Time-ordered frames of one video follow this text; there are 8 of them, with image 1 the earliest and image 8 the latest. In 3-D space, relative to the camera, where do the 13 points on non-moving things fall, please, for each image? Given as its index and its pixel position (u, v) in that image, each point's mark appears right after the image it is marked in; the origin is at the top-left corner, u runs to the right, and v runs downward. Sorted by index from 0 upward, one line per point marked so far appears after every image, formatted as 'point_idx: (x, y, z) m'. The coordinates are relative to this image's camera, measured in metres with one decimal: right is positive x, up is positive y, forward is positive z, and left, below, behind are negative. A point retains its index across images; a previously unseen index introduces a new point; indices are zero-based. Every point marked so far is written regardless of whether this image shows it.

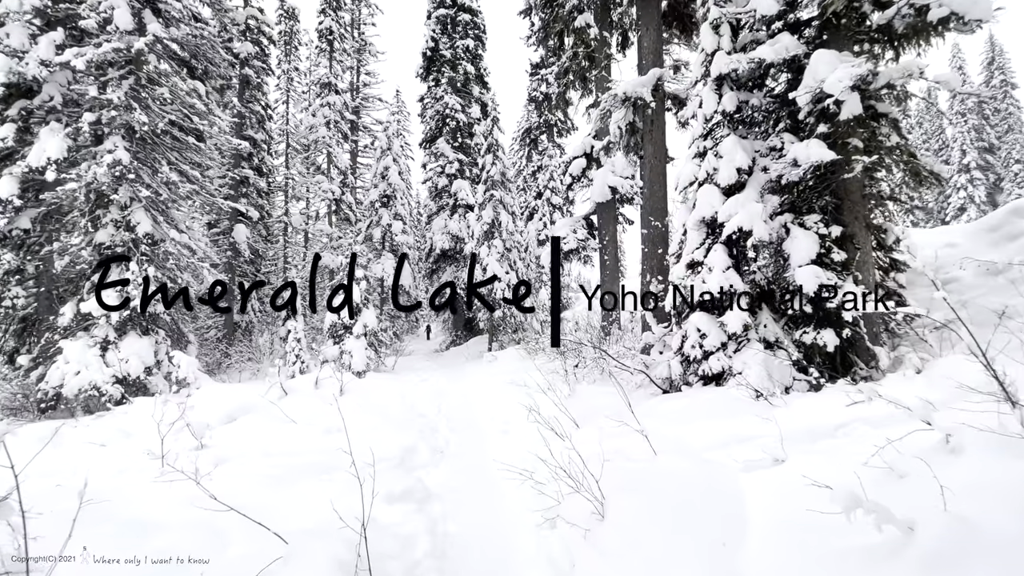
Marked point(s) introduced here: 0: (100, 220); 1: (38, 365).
0: (-7.9, +1.3, +9.7) m
1: (-9.1, -1.5, +9.5) m
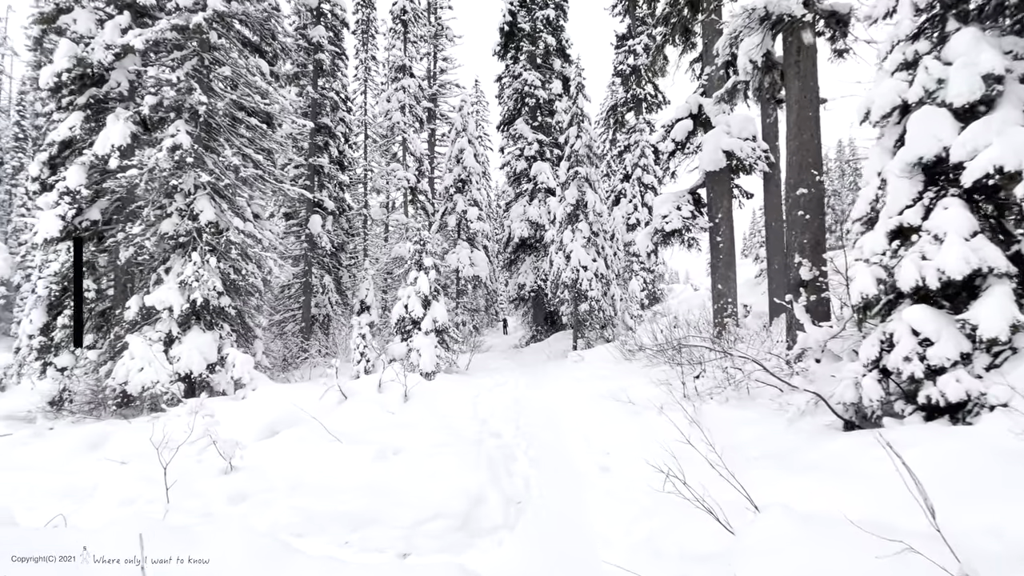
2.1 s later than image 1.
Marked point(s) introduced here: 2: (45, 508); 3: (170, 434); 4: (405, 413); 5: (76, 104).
0: (-6.4, +1.4, +9.2) m
1: (-7.5, -1.3, +9.2) m
2: (-4.0, -1.9, +4.4) m
3: (-3.7, -1.6, +5.4) m
4: (-1.4, -1.6, +6.6) m
5: (-8.2, +3.5, +9.3) m
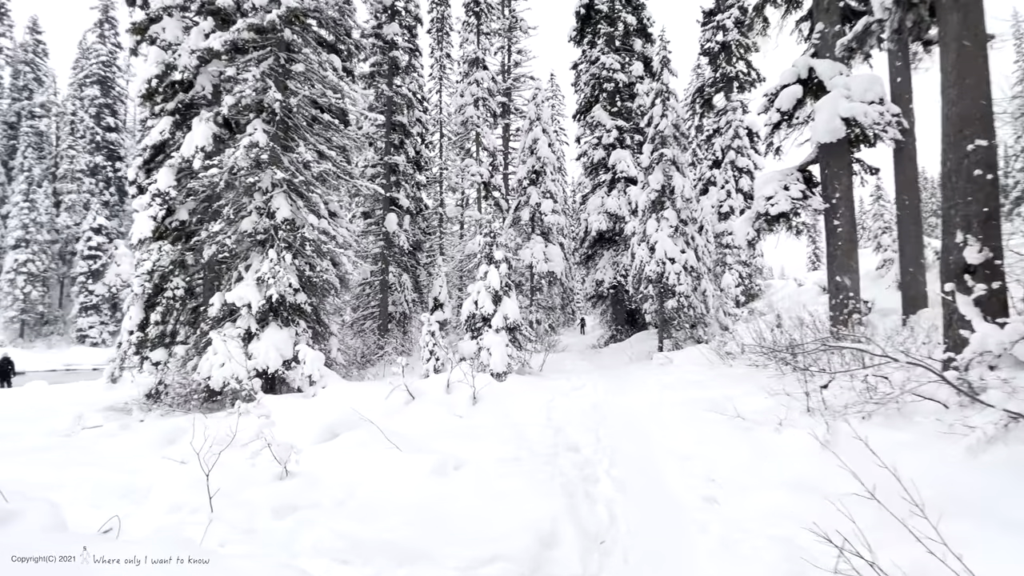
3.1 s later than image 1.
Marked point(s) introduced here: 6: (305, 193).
0: (-5.0, +1.5, +9.3) m
1: (-6.1, -1.3, +9.6) m
2: (-3.4, -1.9, +4.3) m
3: (-2.9, -1.5, +5.2) m
4: (-0.5, -1.6, +6.0) m
5: (-6.8, +3.5, +9.7) m
6: (-4.1, +1.9, +10.0) m
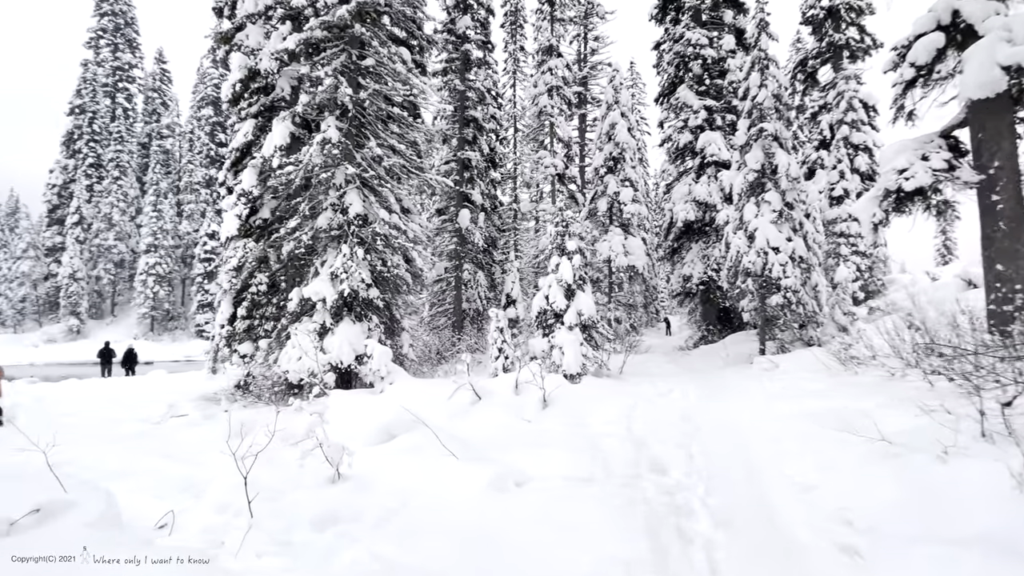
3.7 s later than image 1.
0: (-3.6, +1.6, +9.4) m
1: (-4.7, -1.2, +9.8) m
2: (-2.8, -1.8, +4.1) m
3: (-2.2, -1.4, +5.0) m
4: (+0.3, -1.5, +5.4) m
5: (-5.3, +3.6, +10.1) m
6: (-2.7, +2.0, +9.9) m
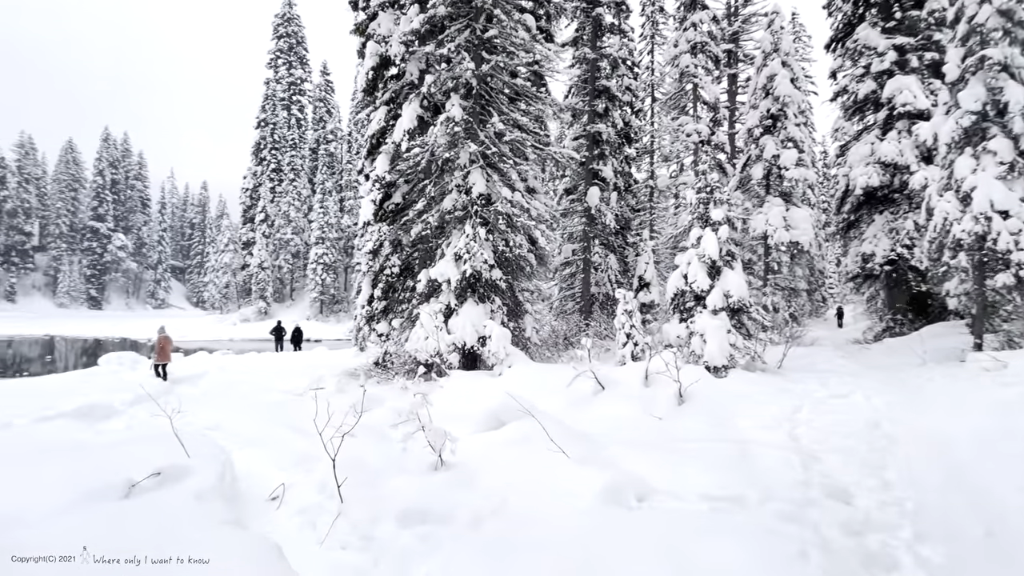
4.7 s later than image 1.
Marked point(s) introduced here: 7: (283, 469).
0: (-1.2, +1.9, +9.3) m
1: (-2.2, -0.8, +10.1) m
2: (-1.9, -1.5, +4.2) m
3: (-1.1, -1.2, +4.8) m
4: (+1.5, -1.2, +4.5) m
5: (-2.7, +4.0, +10.4) m
6: (-0.2, +2.3, +9.6) m
7: (-2.0, -1.5, +4.2) m
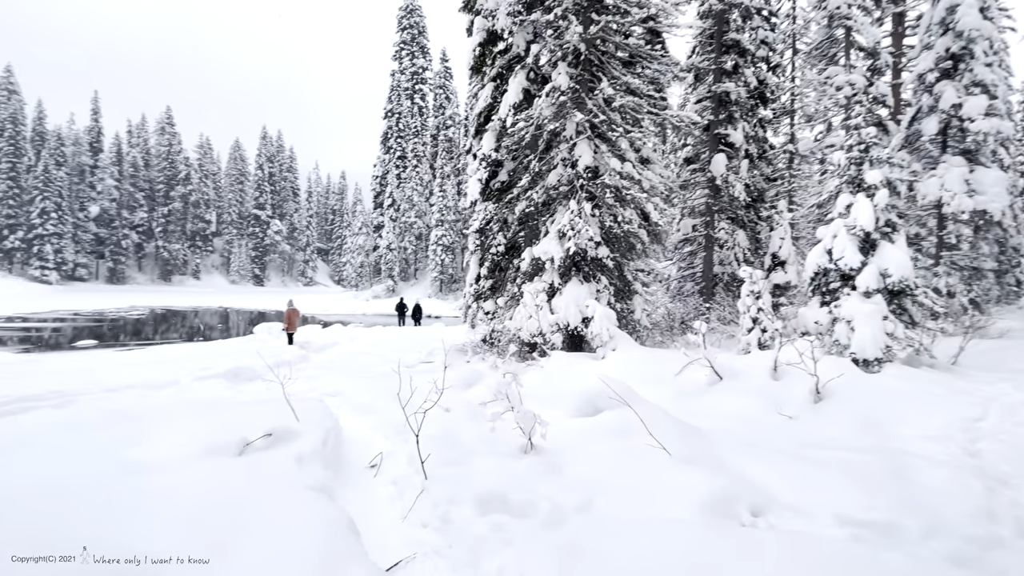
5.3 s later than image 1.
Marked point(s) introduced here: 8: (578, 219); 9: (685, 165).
0: (+0.7, +2.3, +9.0) m
1: (0.0, -0.4, +10.1) m
2: (-1.1, -1.3, +4.2) m
3: (-0.2, -1.0, +4.7) m
4: (+2.3, -1.0, +3.8) m
5: (-0.5, +4.4, +10.3) m
6: (+1.8, +2.7, +9.0) m
7: (-1.2, -1.3, +4.3) m
8: (+1.1, +1.1, +8.2) m
9: (+4.9, +3.4, +14.0) m
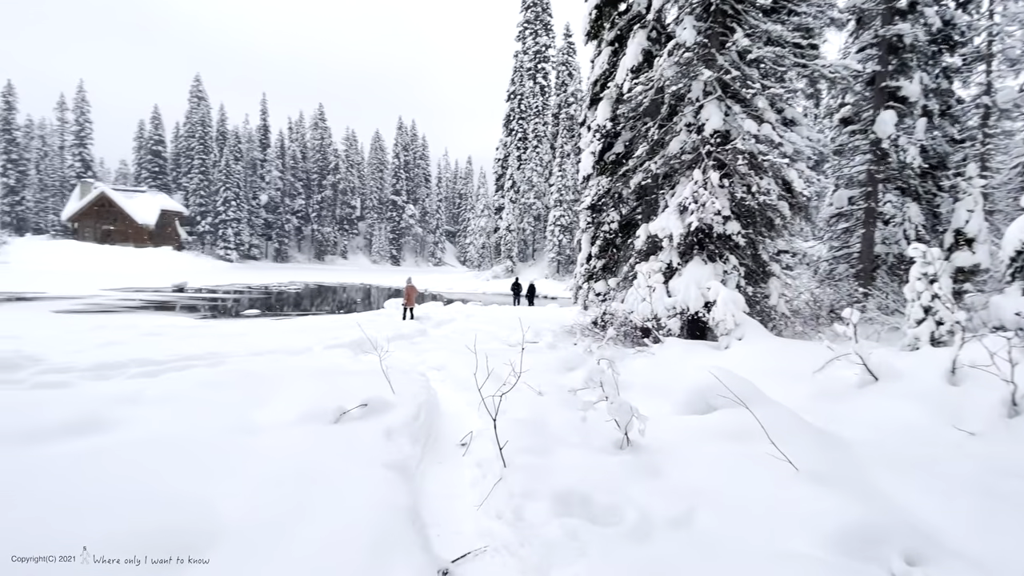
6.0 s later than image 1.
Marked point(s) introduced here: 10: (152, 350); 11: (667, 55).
0: (+2.7, +2.7, +8.2) m
1: (+2.2, 0.0, +9.5) m
2: (-0.3, -1.1, +4.1) m
3: (+0.7, -0.8, +4.3) m
4: (+2.9, -0.9, +2.9) m
5: (+1.9, +4.8, +9.7) m
6: (+3.7, +3.0, +7.9) m
7: (-0.4, -1.1, +4.2) m
8: (+2.8, +1.4, +7.3) m
9: (+7.9, +3.8, +12.0) m
10: (-5.4, -0.9, +7.5) m
11: (+2.4, +3.7, +7.8) m
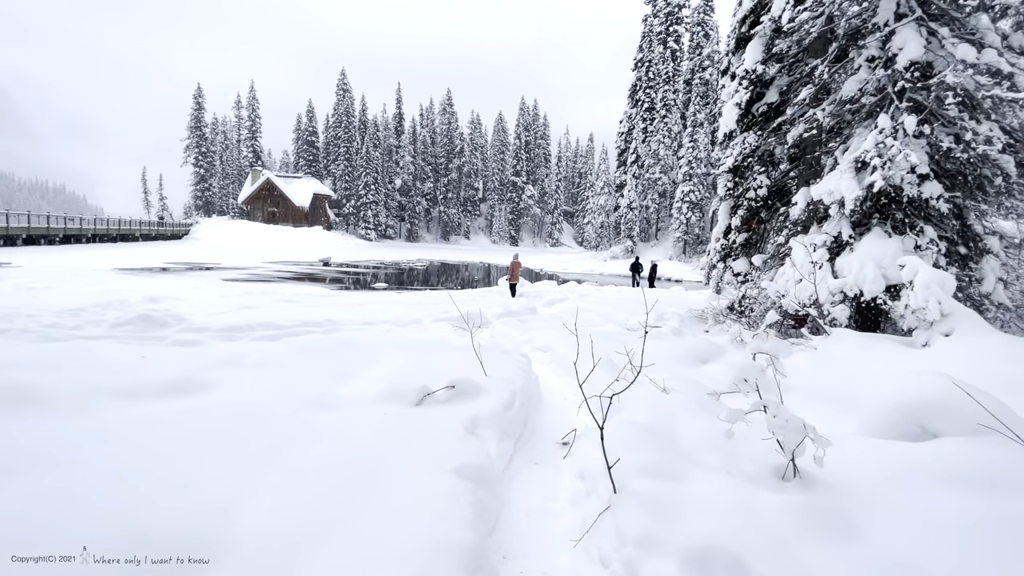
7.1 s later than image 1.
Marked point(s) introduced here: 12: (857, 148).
0: (+4.4, +2.9, +6.5) m
1: (+4.2, +0.3, +8.0) m
2: (+0.5, -0.9, +3.4) m
3: (+1.5, -0.6, +3.3) m
4: (+3.3, -0.8, +1.4) m
5: (+4.0, +5.1, +8.0) m
6: (+5.3, +3.2, +5.9) m
7: (+0.4, -0.9, +3.5) m
8: (+4.3, +1.7, +5.7) m
9: (+10.4, +4.0, +8.9) m
10: (-3.7, -0.4, +7.9) m
11: (+4.1, +3.9, +6.1) m
12: (+4.3, +1.8, +6.2) m
